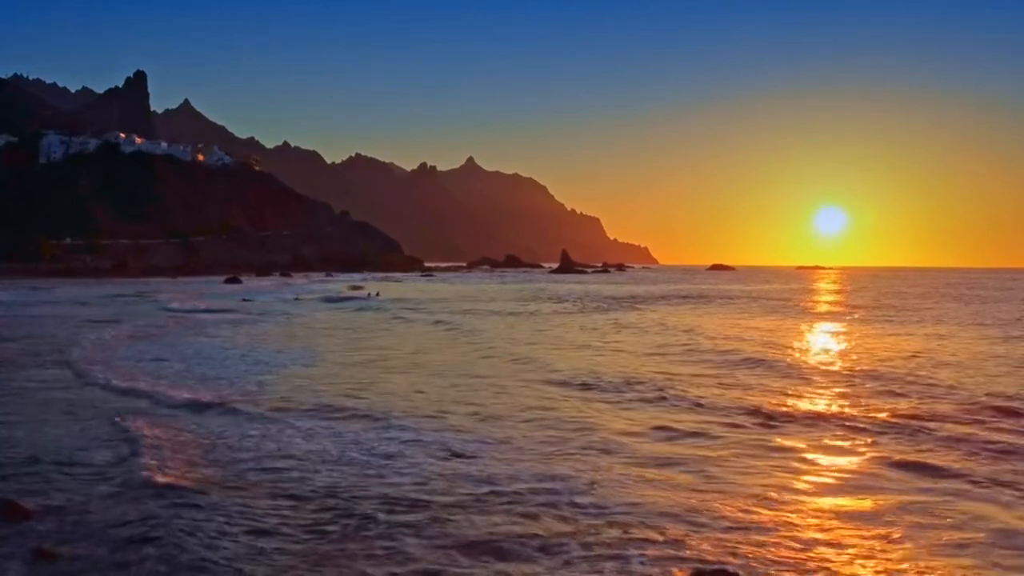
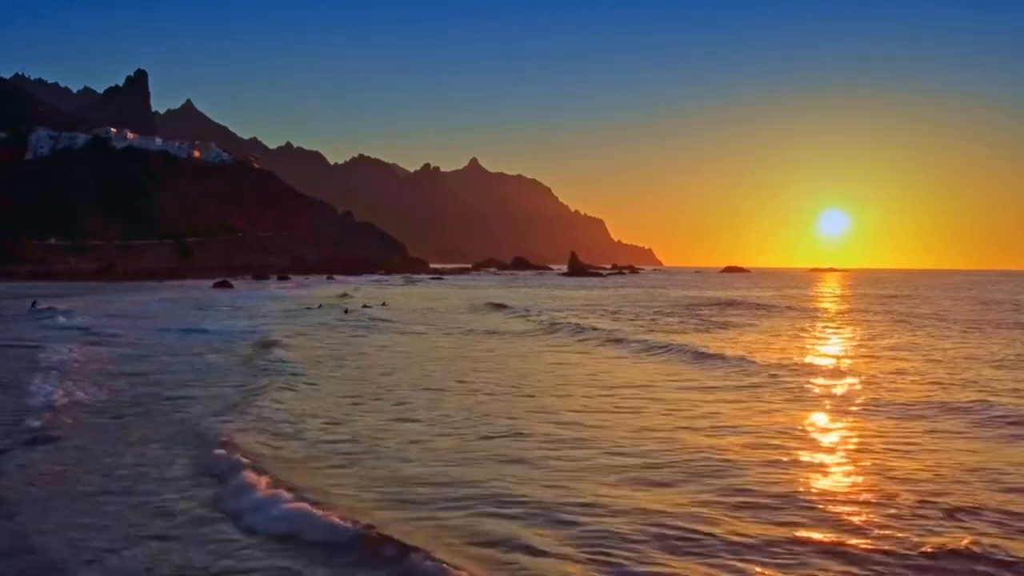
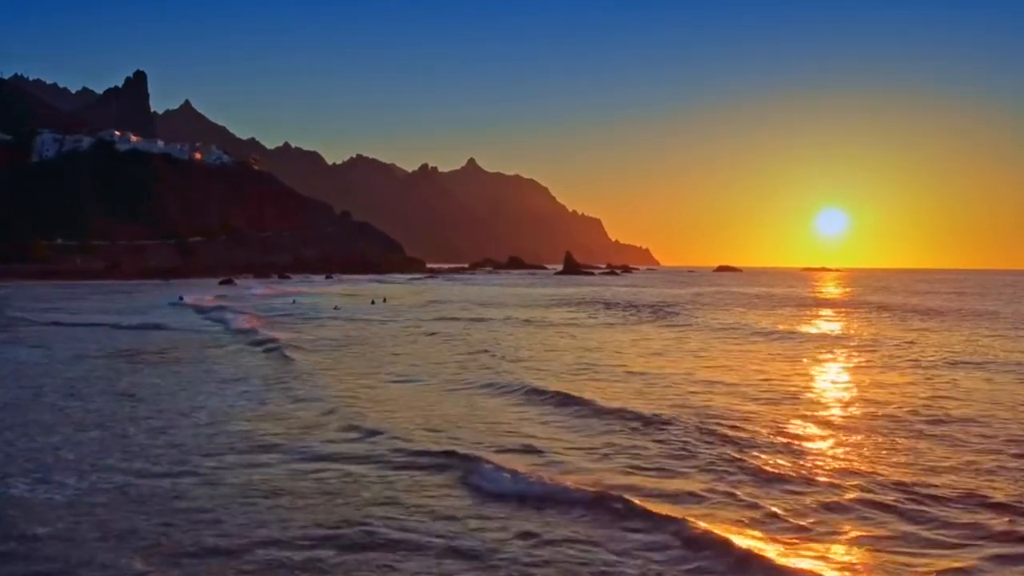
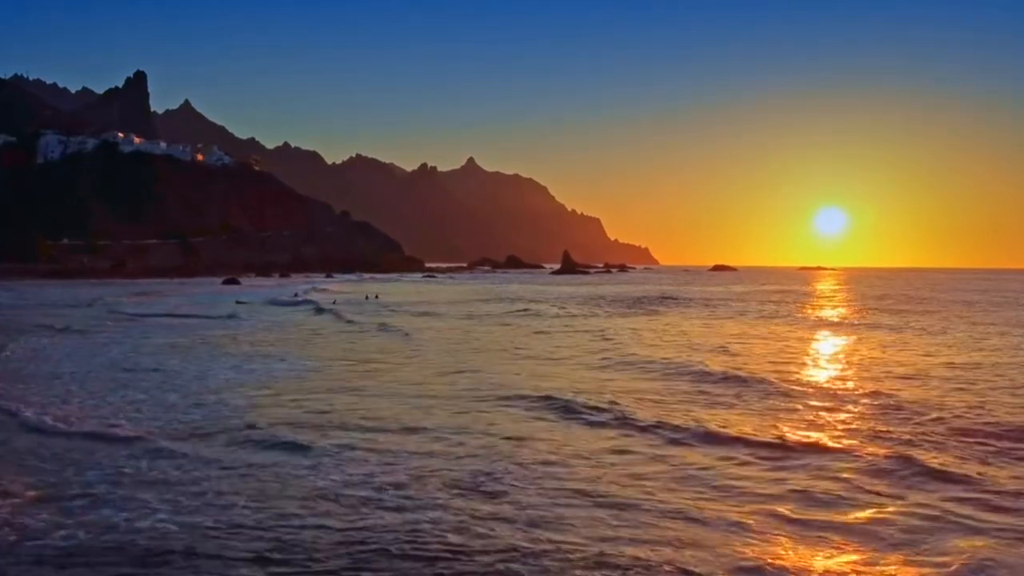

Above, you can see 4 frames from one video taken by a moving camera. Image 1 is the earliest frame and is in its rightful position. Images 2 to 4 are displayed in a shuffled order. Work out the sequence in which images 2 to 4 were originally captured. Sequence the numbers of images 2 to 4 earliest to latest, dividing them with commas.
4, 3, 2
